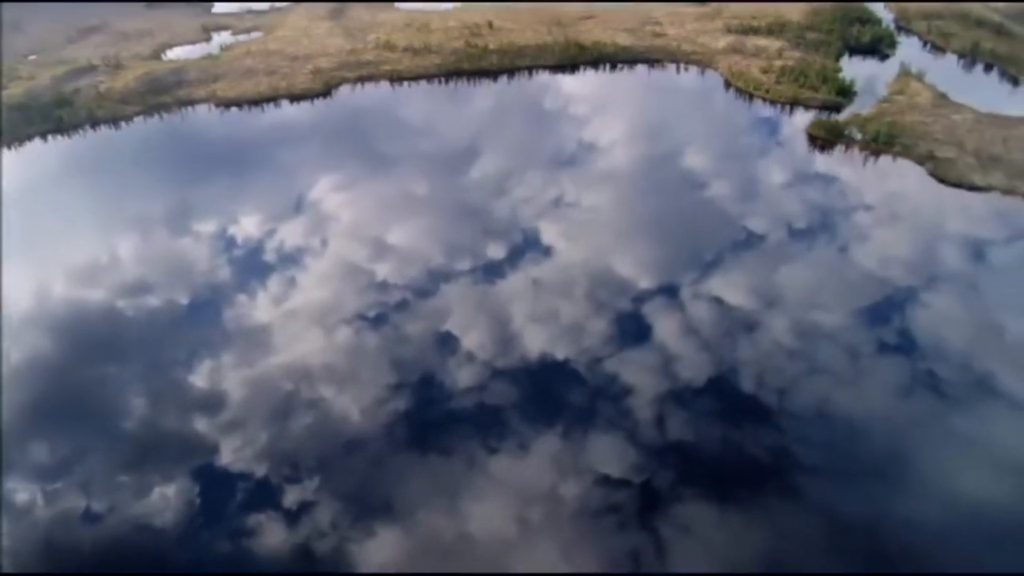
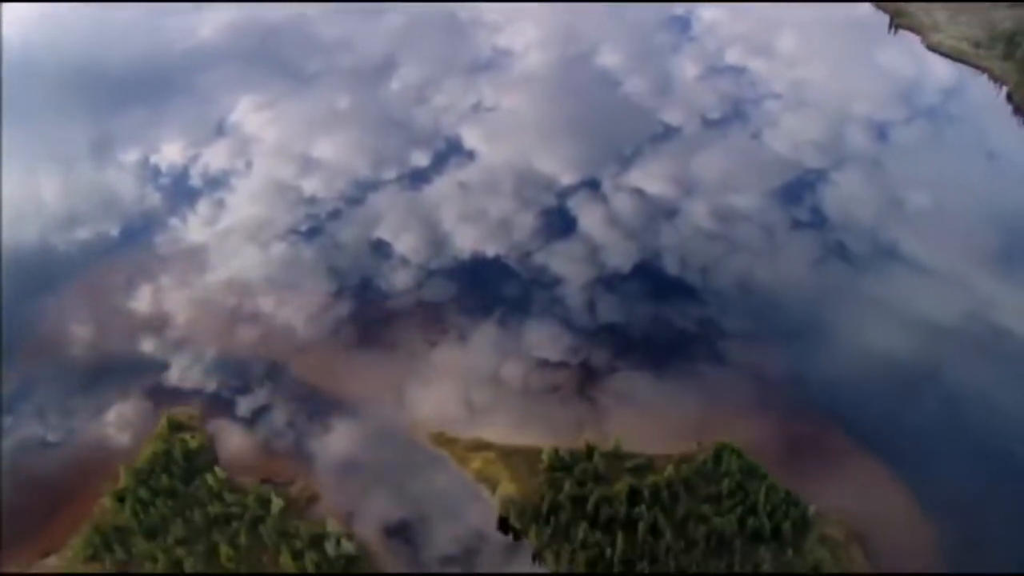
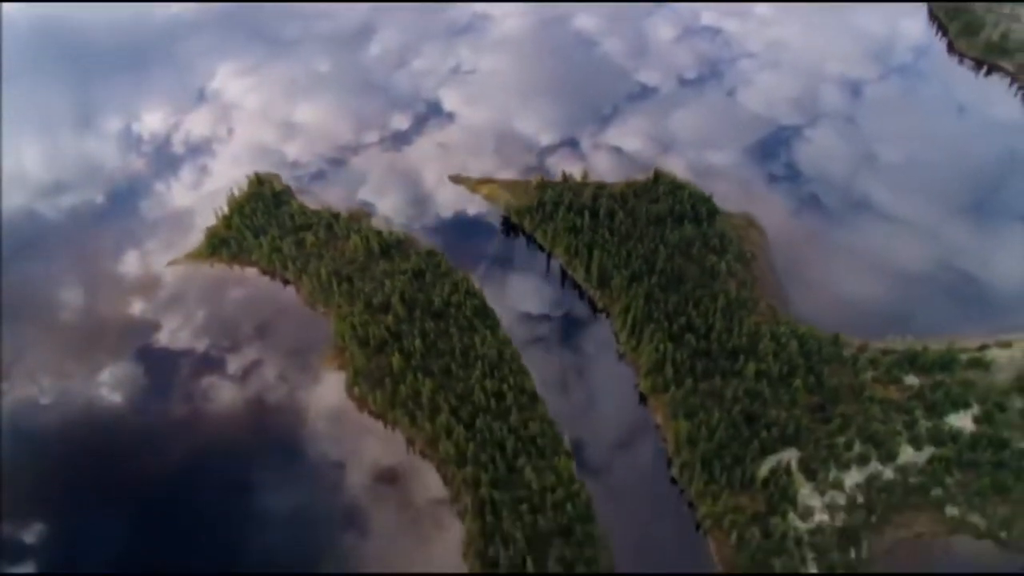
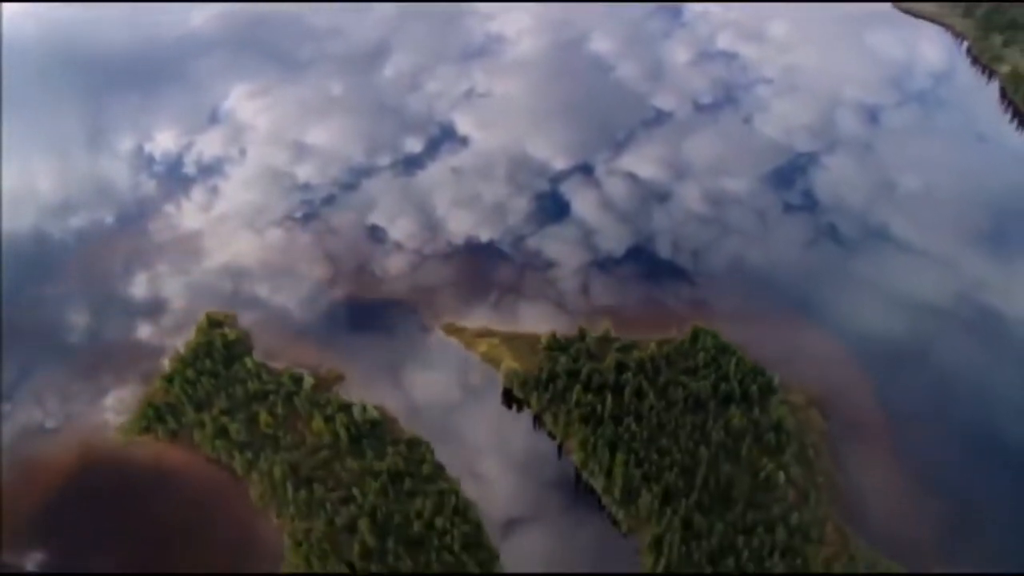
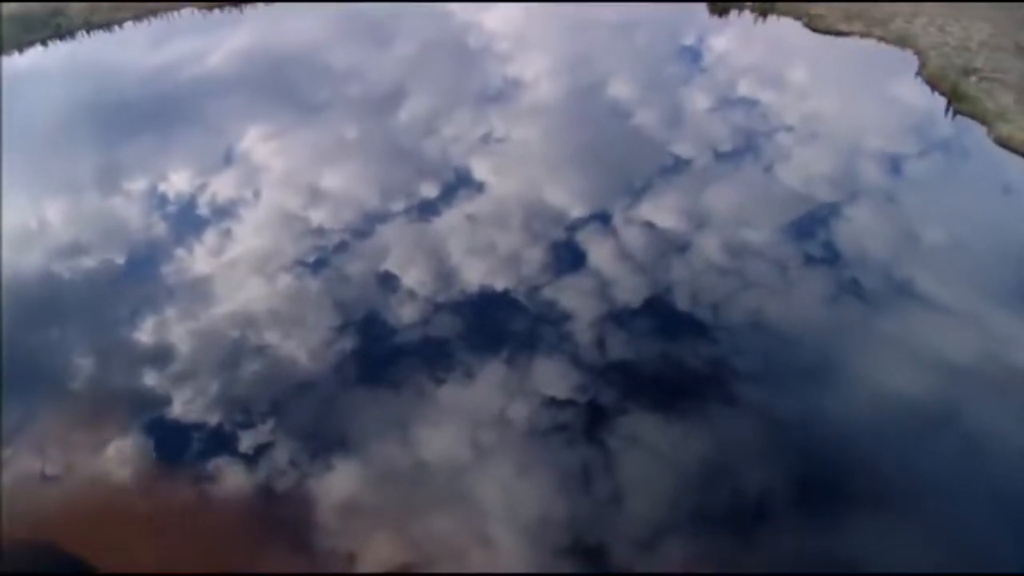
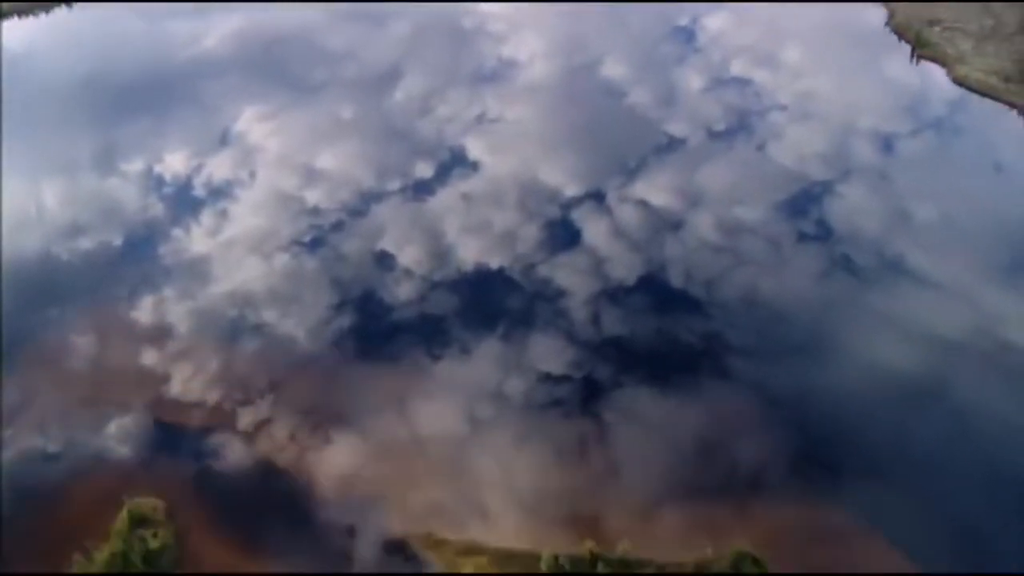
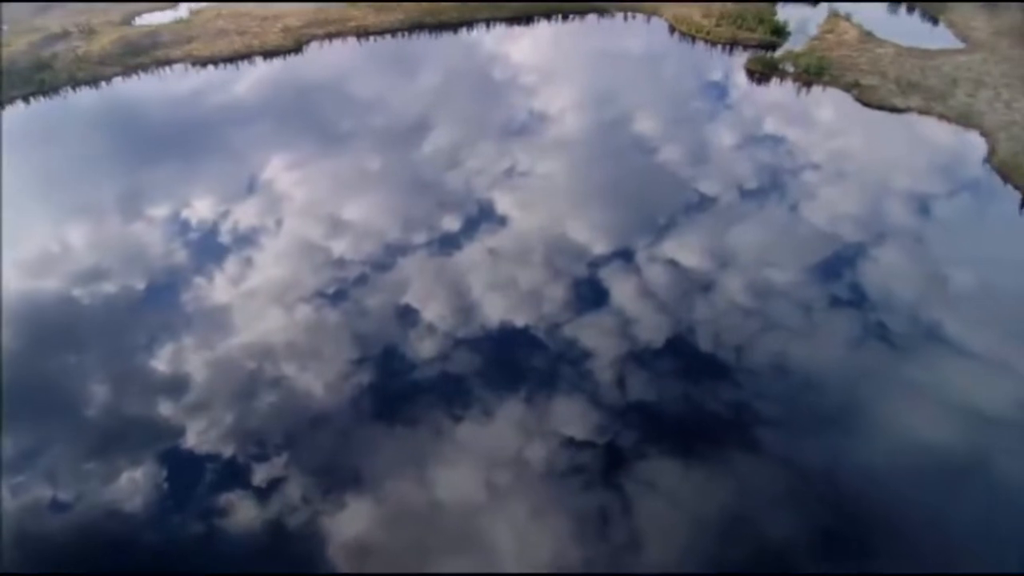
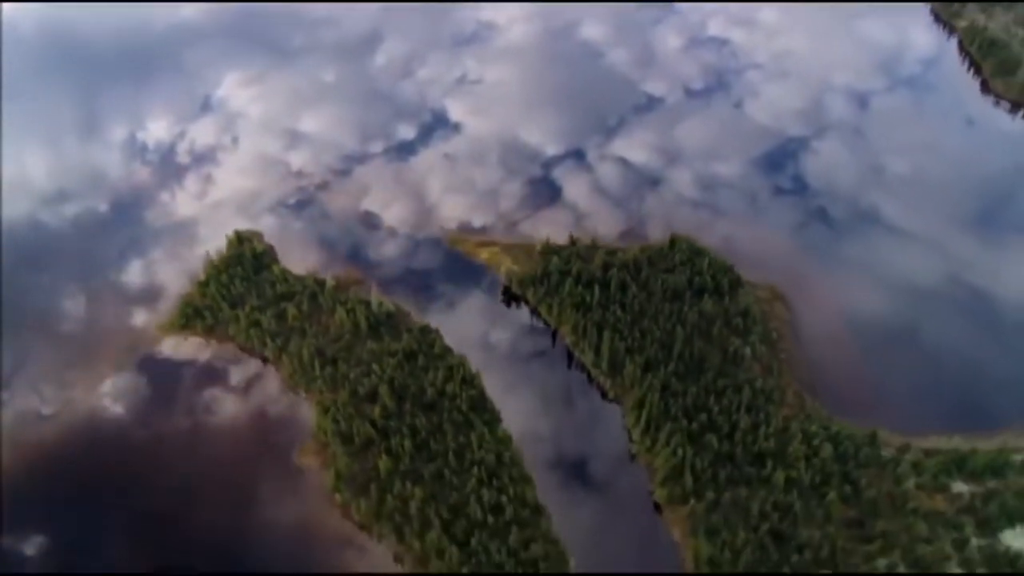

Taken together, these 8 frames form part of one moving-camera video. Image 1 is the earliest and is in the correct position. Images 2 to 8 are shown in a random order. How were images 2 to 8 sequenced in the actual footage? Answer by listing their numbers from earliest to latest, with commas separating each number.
7, 5, 6, 2, 4, 8, 3
